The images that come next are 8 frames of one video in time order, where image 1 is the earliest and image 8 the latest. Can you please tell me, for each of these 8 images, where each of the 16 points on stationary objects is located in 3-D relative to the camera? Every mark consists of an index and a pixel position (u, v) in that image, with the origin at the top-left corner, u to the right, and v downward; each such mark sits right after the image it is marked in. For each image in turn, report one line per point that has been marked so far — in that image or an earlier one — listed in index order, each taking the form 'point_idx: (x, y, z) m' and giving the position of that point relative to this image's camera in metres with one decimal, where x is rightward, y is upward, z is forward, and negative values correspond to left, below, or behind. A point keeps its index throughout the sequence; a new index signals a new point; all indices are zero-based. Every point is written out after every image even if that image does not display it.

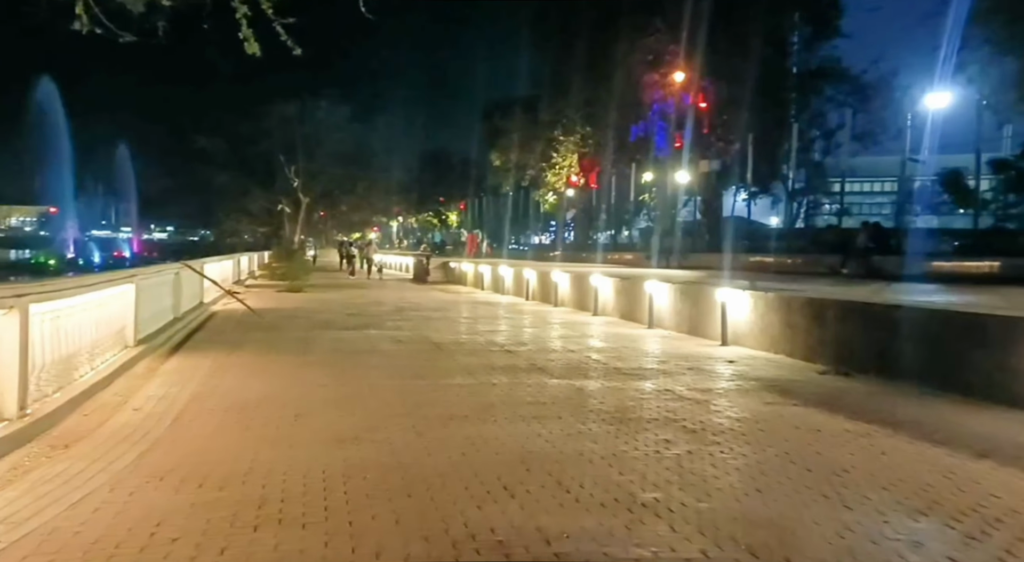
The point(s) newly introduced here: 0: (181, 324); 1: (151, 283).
0: (-8.0, -1.1, +16.5) m
1: (-7.3, -0.1, +13.7) m
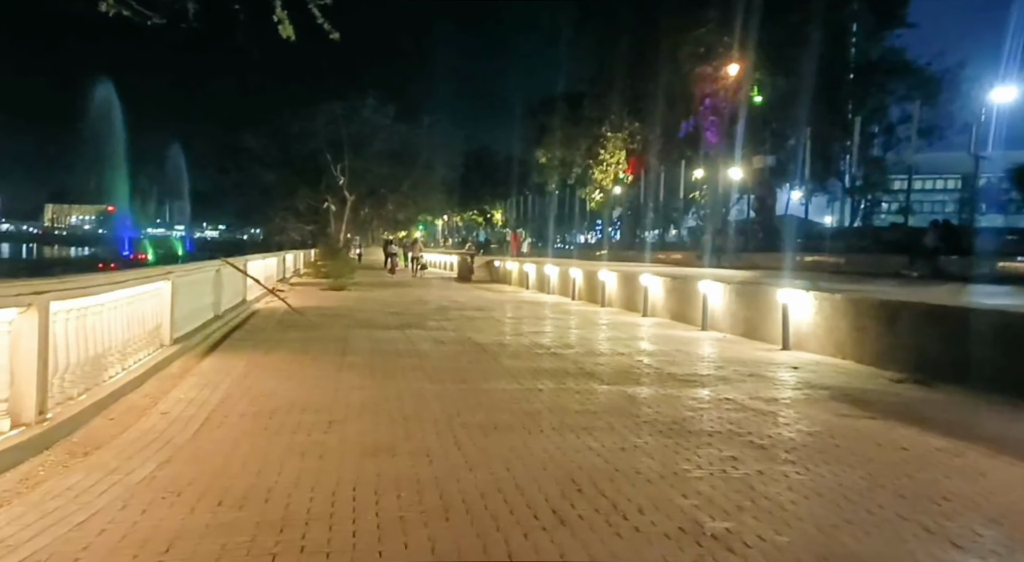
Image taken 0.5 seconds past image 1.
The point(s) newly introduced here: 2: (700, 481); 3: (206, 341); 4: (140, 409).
0: (-6.9, -1.0, +16.3) m
1: (-6.4, 0.0, +13.5) m
2: (+1.8, -1.9, +6.4) m
3: (-6.0, -1.2, +13.5) m
4: (-4.4, -1.5, +8.2) m
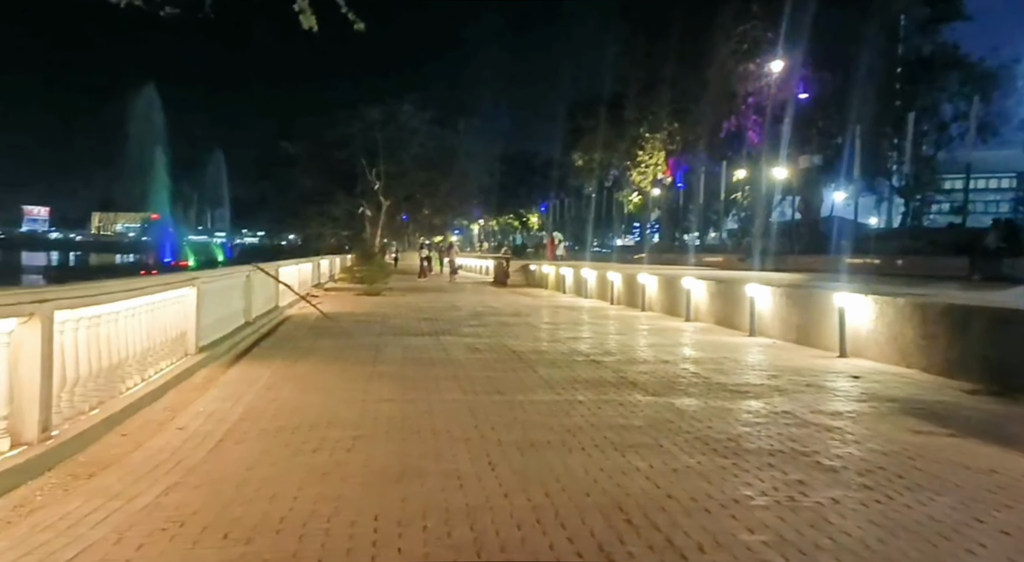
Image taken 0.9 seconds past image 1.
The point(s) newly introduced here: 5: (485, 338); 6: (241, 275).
0: (-6.1, -1.1, +15.9) m
1: (-5.7, -0.1, +13.1) m
2: (+2.1, -1.9, +5.6) m
3: (-5.3, -1.3, +13.1) m
4: (-4.0, -1.6, +7.8) m
5: (-0.7, -1.4, +17.1) m
6: (-6.3, +0.1, +16.0) m
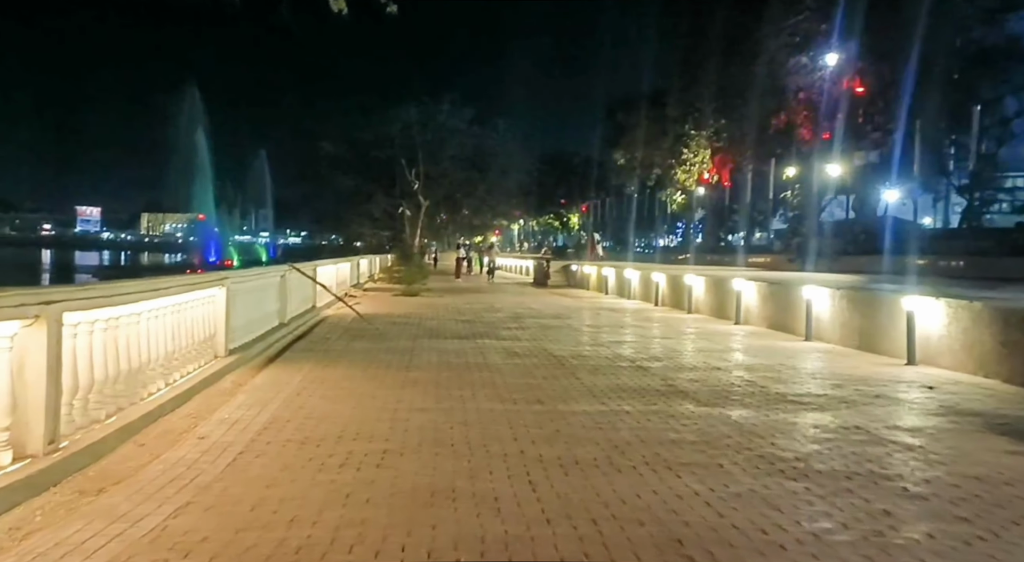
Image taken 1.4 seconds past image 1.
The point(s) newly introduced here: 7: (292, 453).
0: (-5.2, -1.1, +15.6) m
1: (-4.9, -0.1, +12.8) m
2: (+2.4, -1.9, +4.9) m
3: (-4.5, -1.3, +12.7) m
4: (-3.6, -1.6, +7.3) m
5: (+0.3, -1.5, +16.4) m
6: (-5.4, +0.1, +15.7) m
7: (-2.1, -1.7, +6.7) m
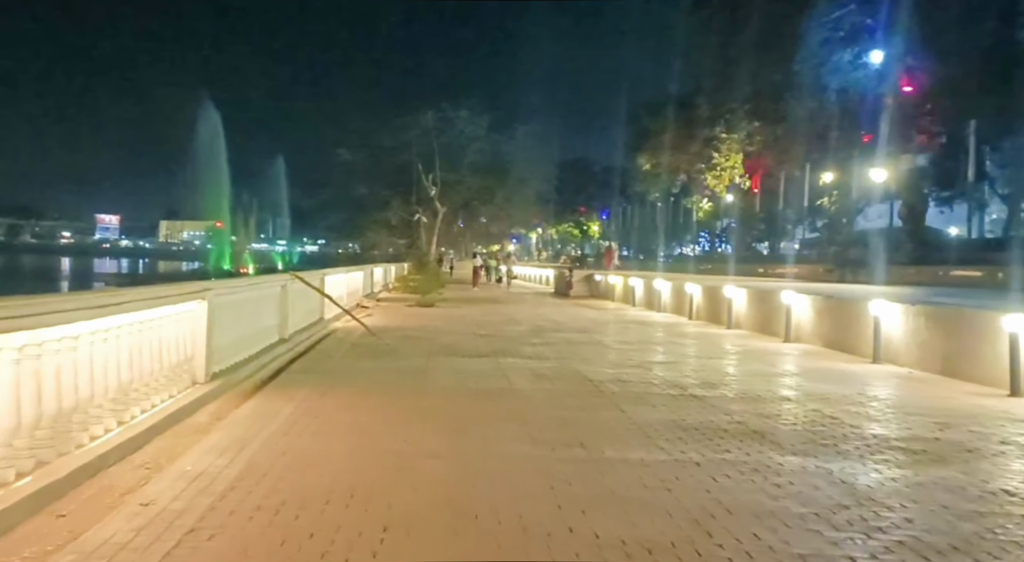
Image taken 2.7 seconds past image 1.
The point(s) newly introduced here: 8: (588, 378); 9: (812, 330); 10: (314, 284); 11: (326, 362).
0: (-4.6, -1.4, +13.9) m
1: (-4.5, -0.3, +11.1) m
2: (+2.7, -2.0, +3.0) m
3: (-4.1, -1.5, +11.1) m
4: (-3.2, -1.7, +5.6) m
5: (+0.9, -1.7, +14.6) m
6: (-4.8, -0.1, +14.1) m
7: (-1.8, -1.8, +5.0) m
8: (+1.4, -1.7, +12.2) m
9: (+7.4, -1.2, +17.0) m
10: (-5.4, -0.1, +18.8) m
11: (-3.6, -1.6, +13.4) m
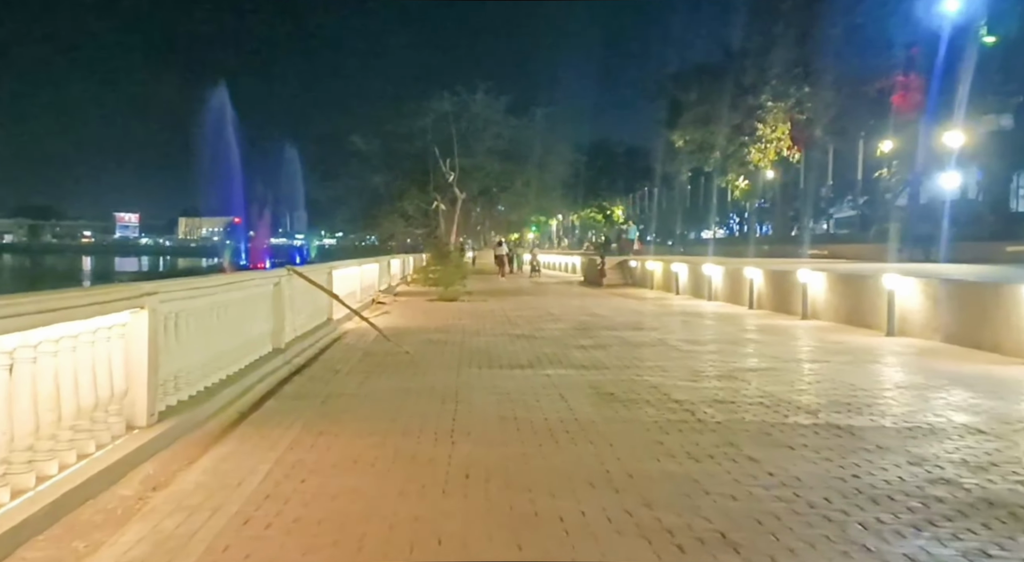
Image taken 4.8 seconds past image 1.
0: (-3.8, -1.3, +11.1) m
1: (-3.7, -0.3, +8.3) m
2: (+3.2, -2.0, 0.0) m
3: (-3.3, -1.5, +8.3) m
4: (-2.6, -1.8, +2.8) m
5: (+1.7, -1.5, +11.7) m
6: (-4.0, -0.1, +11.3) m
7: (-1.2, -1.8, +2.1) m
8: (+2.2, -1.5, +9.3) m
9: (+8.3, -0.8, +13.9) m
10: (-4.5, 0.0, +16.0) m
11: (-2.8, -1.5, +10.6) m
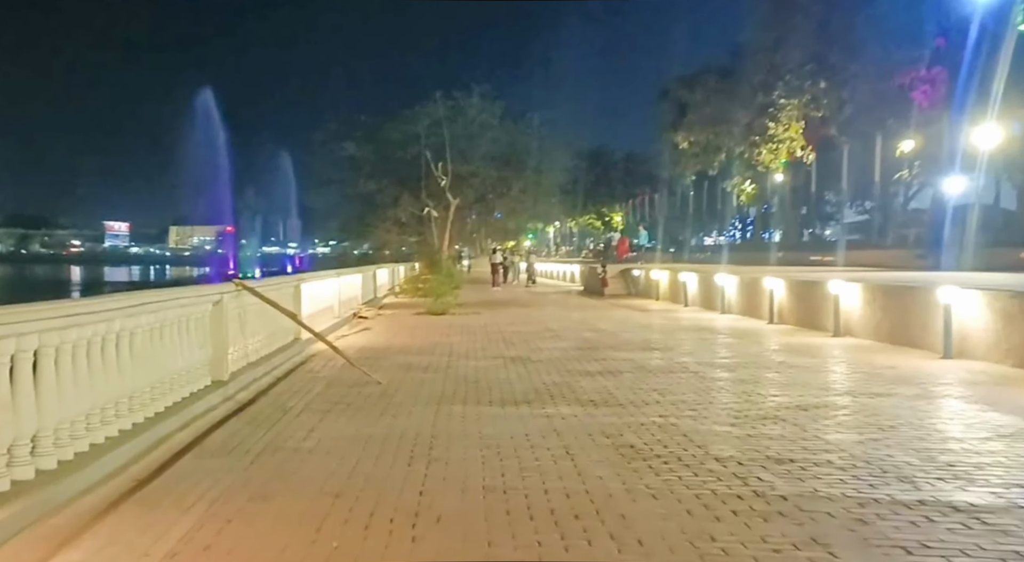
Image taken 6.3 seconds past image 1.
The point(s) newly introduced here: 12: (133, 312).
0: (-3.9, -1.5, +9.0) m
1: (-3.8, -0.5, +6.2) m
2: (+3.1, -2.1, -2.1) m
3: (-3.4, -1.7, +6.1) m
4: (-2.7, -1.9, +0.7) m
5: (+1.6, -1.7, +9.6) m
6: (-4.2, -0.3, +9.1) m
7: (-1.3, -1.9, 0.0) m
8: (+2.1, -1.7, +7.1) m
9: (+8.2, -1.1, +11.8) m
10: (-4.6, -0.3, +13.9) m
11: (-2.9, -1.7, +8.5) m
12: (-3.9, -0.2, +7.2) m
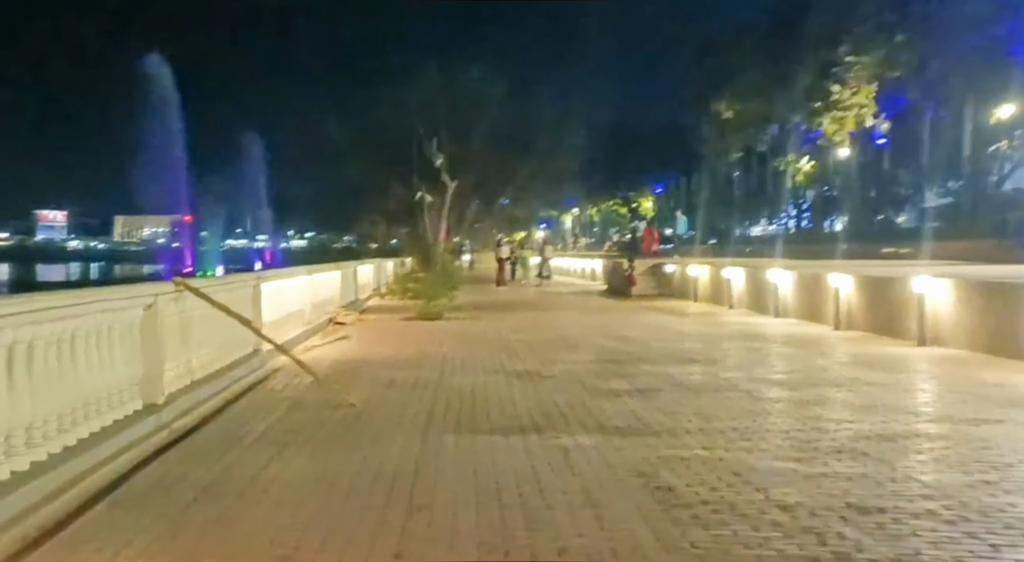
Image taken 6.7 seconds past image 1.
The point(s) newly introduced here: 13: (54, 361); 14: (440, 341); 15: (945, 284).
0: (-3.9, -1.5, +6.7) m
1: (-3.9, -0.5, +3.9) m
2: (+2.8, -2.0, -4.6) m
3: (-3.5, -1.7, +3.8) m
4: (-3.0, -1.9, -1.7) m
5: (+1.6, -1.7, +7.1) m
6: (-4.2, -0.3, +6.8) m
7: (-1.6, -1.9, -2.4) m
8: (+2.0, -1.7, +4.6) m
9: (+8.3, -1.0, +9.1) m
10: (-4.5, -0.3, +11.6) m
11: (-2.9, -1.7, +6.1) m
12: (-4.0, -0.2, +4.9) m
13: (-4.2, -0.7, +5.9) m
14: (-1.5, -1.3, +16.0) m
15: (+8.1, 0.0, +13.1) m
